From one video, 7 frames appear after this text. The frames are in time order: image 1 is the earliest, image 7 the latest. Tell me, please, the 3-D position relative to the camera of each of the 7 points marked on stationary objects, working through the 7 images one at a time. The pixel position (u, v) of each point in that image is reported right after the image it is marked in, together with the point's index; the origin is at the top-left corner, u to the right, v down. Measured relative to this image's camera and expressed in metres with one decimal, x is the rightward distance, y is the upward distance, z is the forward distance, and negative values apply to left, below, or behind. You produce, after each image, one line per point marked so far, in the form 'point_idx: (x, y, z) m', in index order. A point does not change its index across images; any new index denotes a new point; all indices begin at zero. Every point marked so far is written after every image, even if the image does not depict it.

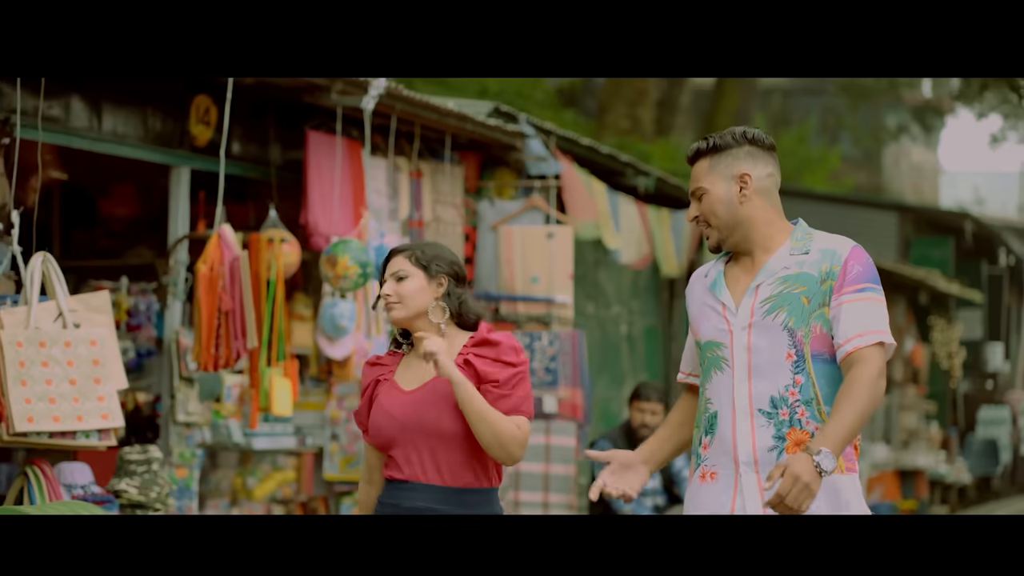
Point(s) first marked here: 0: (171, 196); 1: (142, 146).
0: (-0.9, +0.2, +6.5) m
1: (-0.9, +0.4, +6.2) m
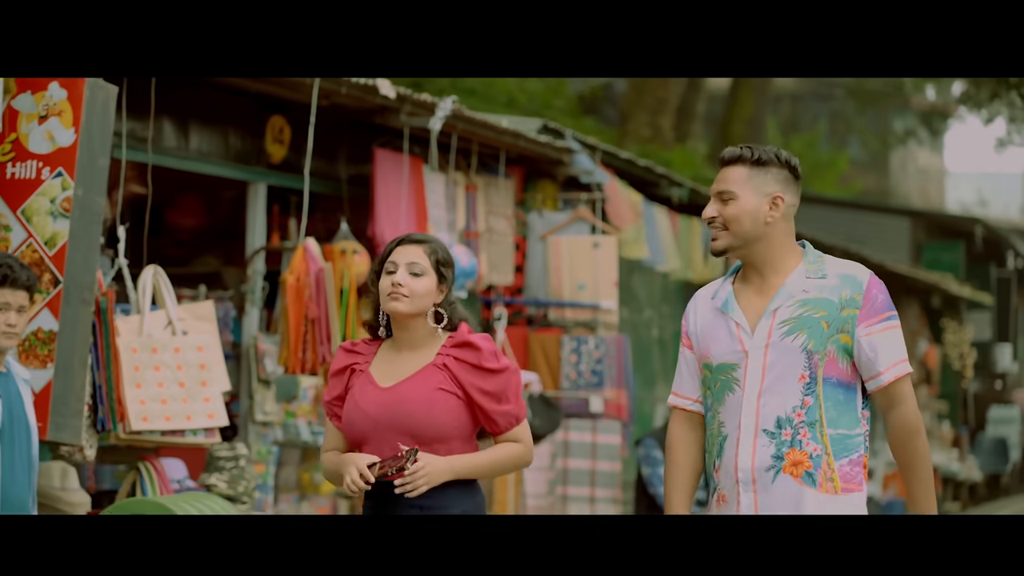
0: (-0.7, +0.2, +6.9) m
1: (-0.8, +0.3, +6.7) m
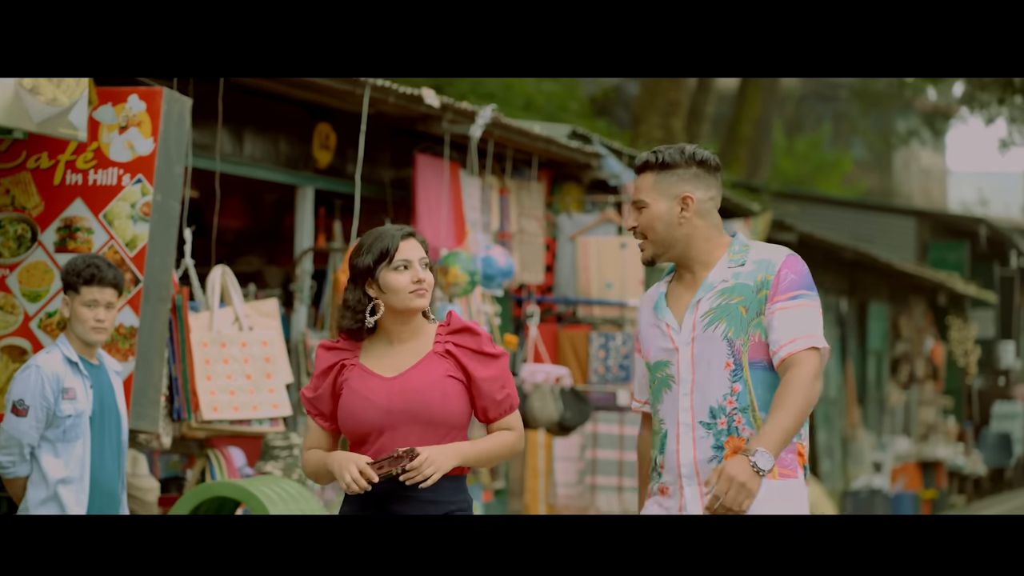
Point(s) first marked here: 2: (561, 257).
0: (-0.6, +0.2, +7.3) m
1: (-0.7, +0.3, +7.0) m
2: (+0.2, +0.1, +8.6) m
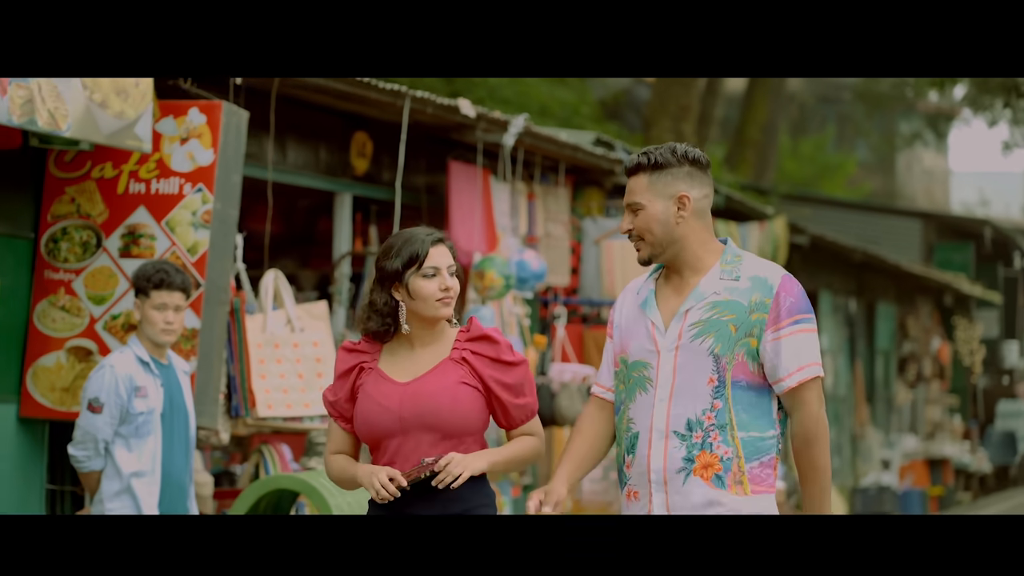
0: (-0.5, +0.2, +7.6) m
1: (-0.6, +0.3, +7.3) m
2: (+0.3, +0.1, +8.9) m
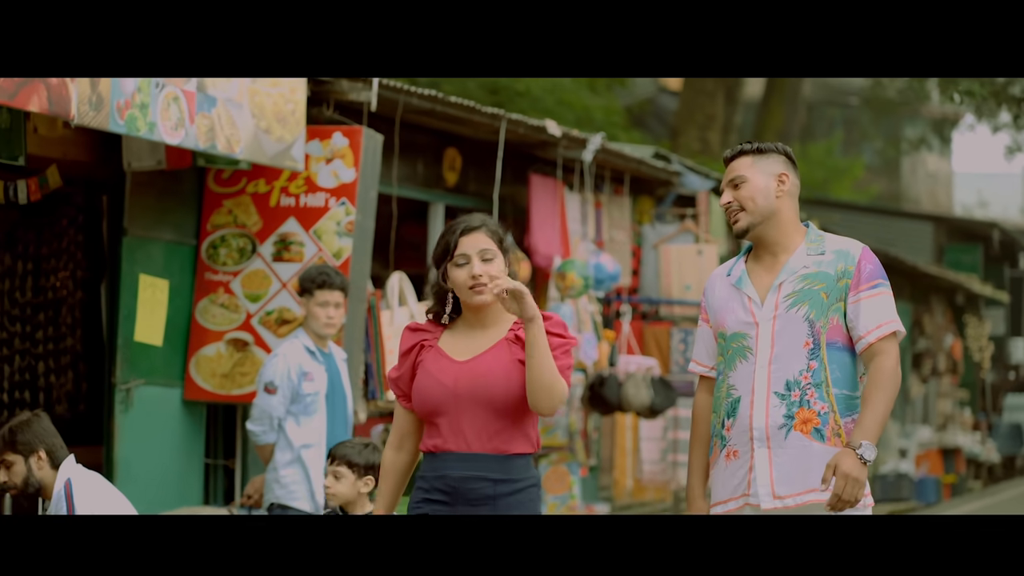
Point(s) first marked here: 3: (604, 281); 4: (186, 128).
0: (-0.3, +0.2, +8.5) m
1: (-0.3, +0.3, +8.3) m
2: (+0.5, +0.1, +9.8) m
3: (+0.3, 0.0, +8.9) m
4: (-0.8, +0.4, +6.0) m
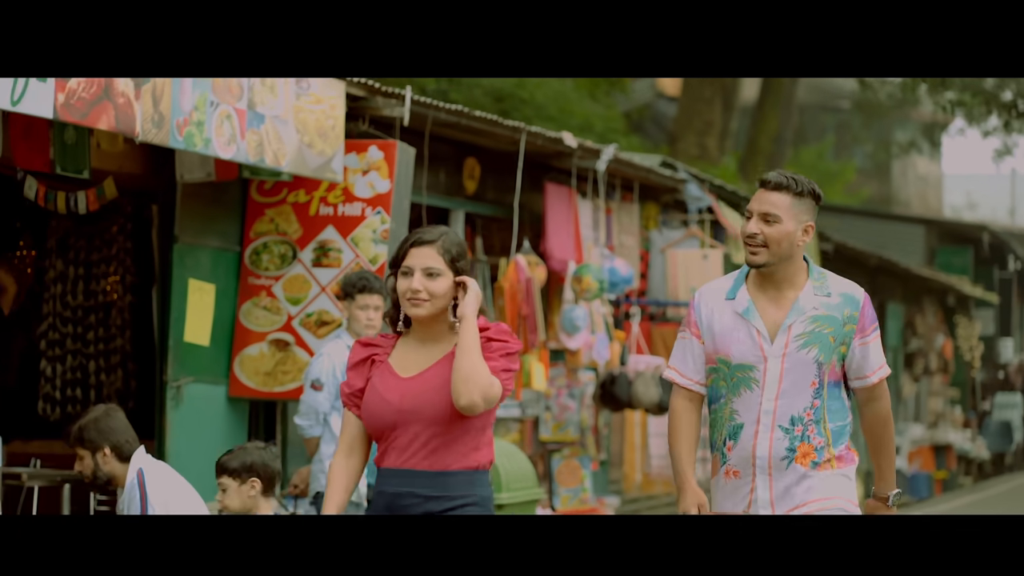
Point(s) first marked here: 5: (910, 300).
0: (-0.2, +0.2, +9.0) m
1: (-0.3, +0.3, +8.7) m
2: (+0.6, +0.1, +10.2) m
3: (+0.4, 0.0, +9.3) m
4: (-0.7, +0.4, +6.5) m
5: (+2.7, -0.1, +16.7) m
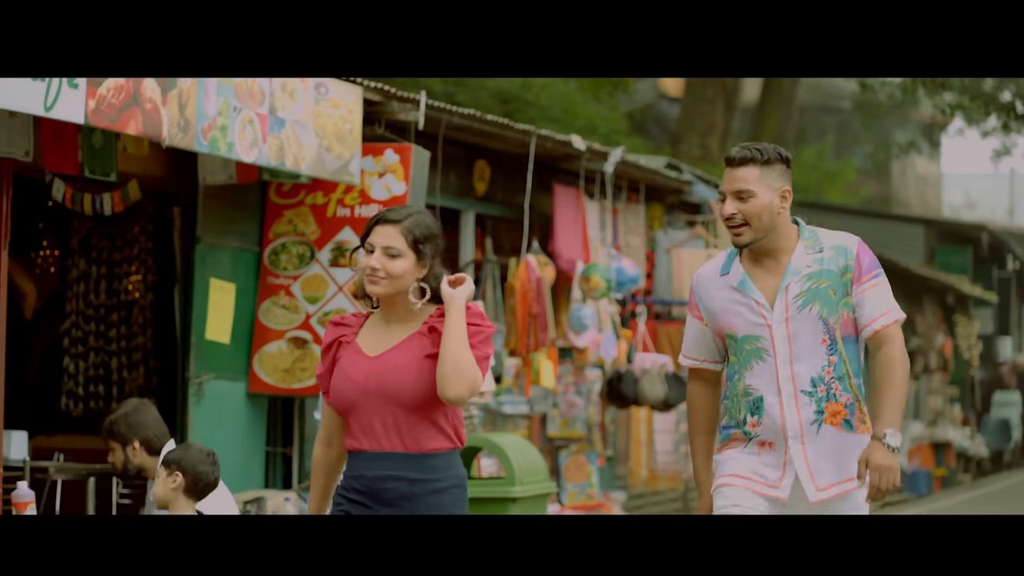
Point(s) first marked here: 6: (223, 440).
0: (-0.2, +0.2, +9.2) m
1: (-0.2, +0.3, +8.9) m
2: (+0.6, +0.1, +10.4) m
3: (+0.4, 0.0, +9.5) m
4: (-0.7, +0.4, +6.7) m
5: (+2.7, -0.1, +16.9) m
6: (-0.9, -0.4, +7.4) m
